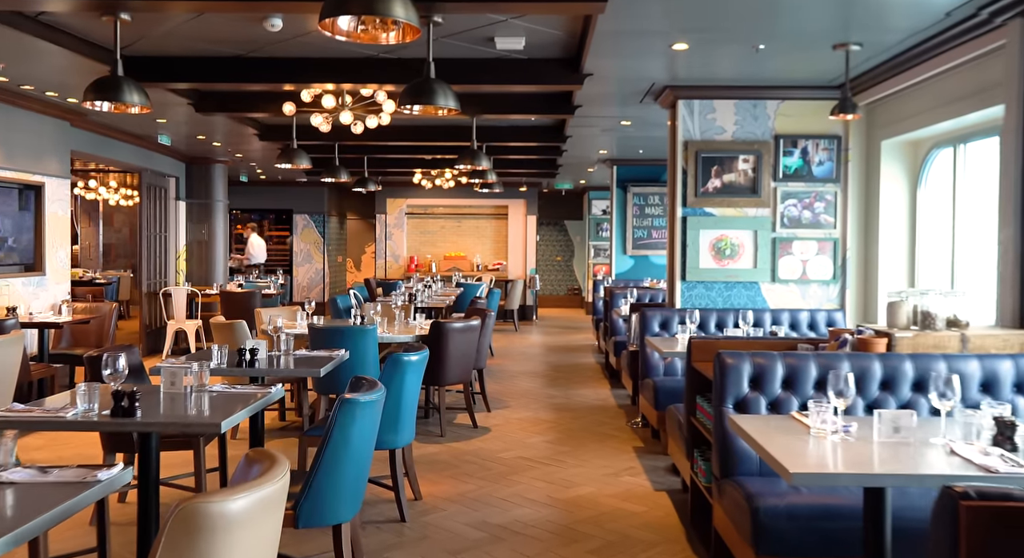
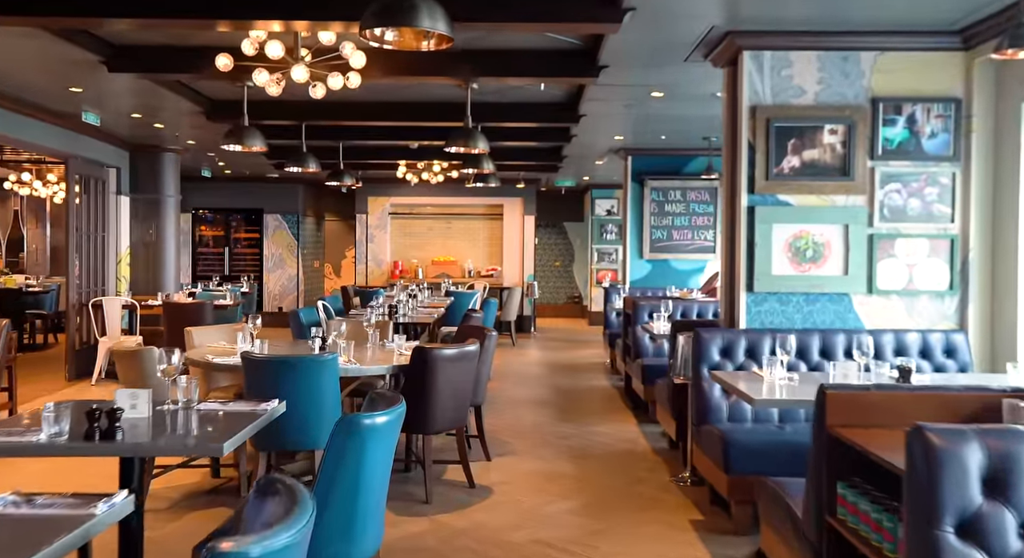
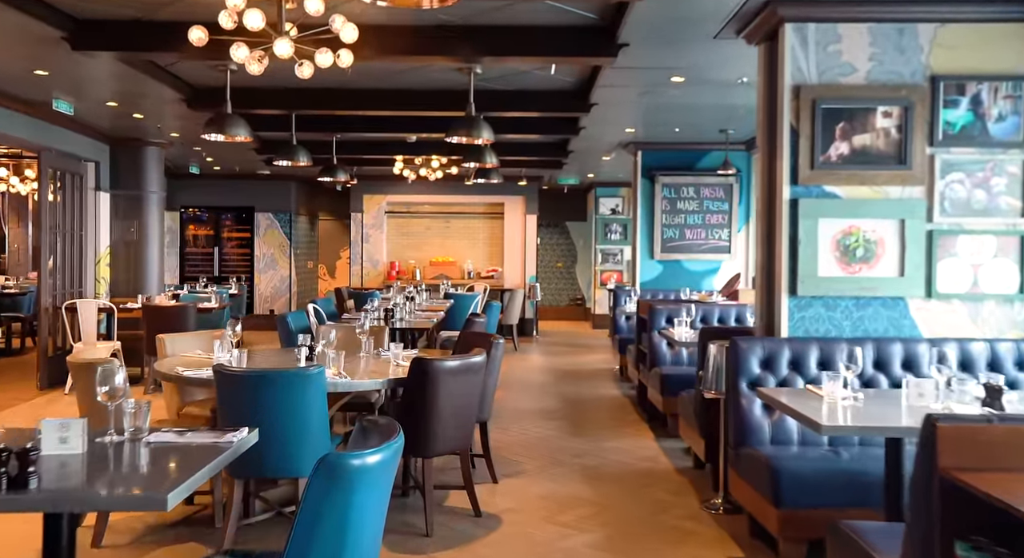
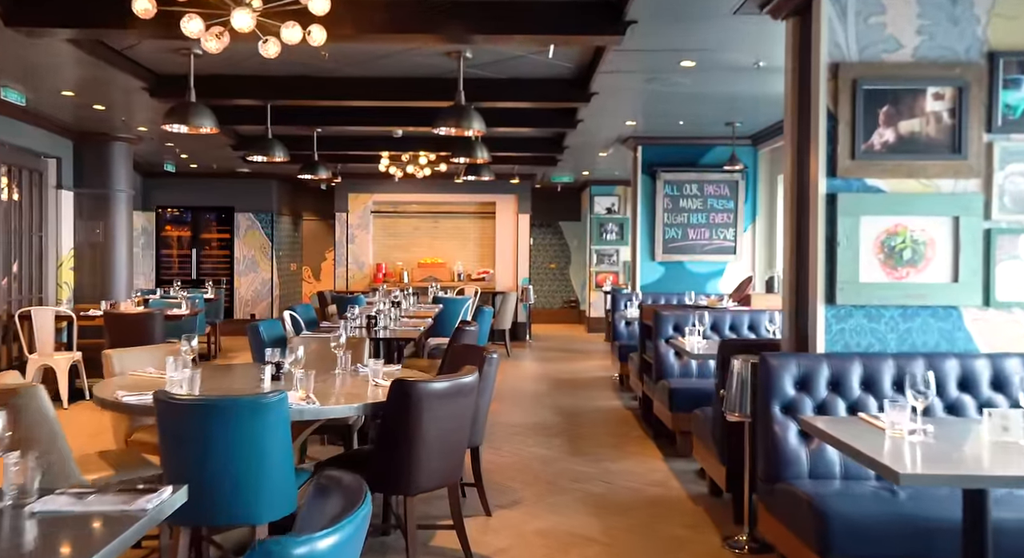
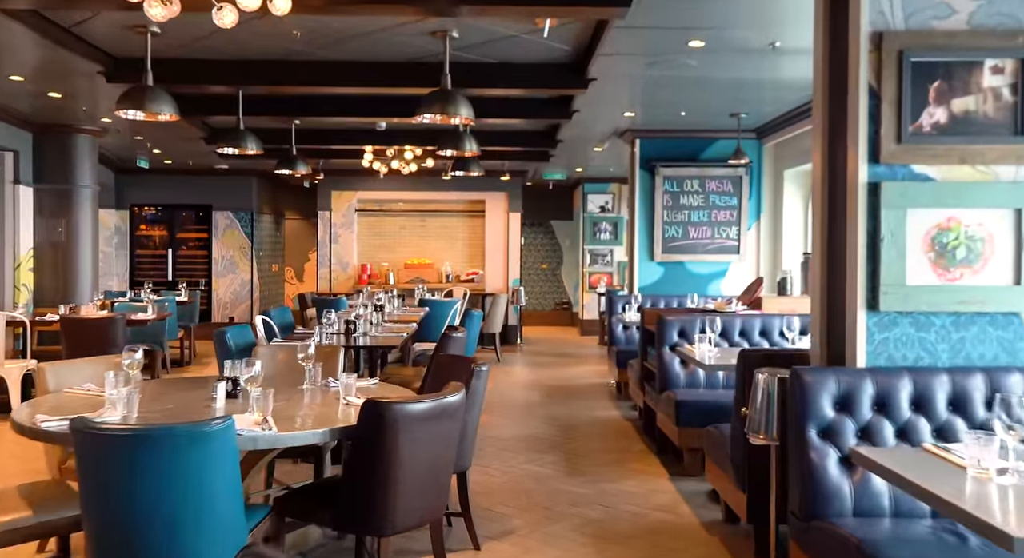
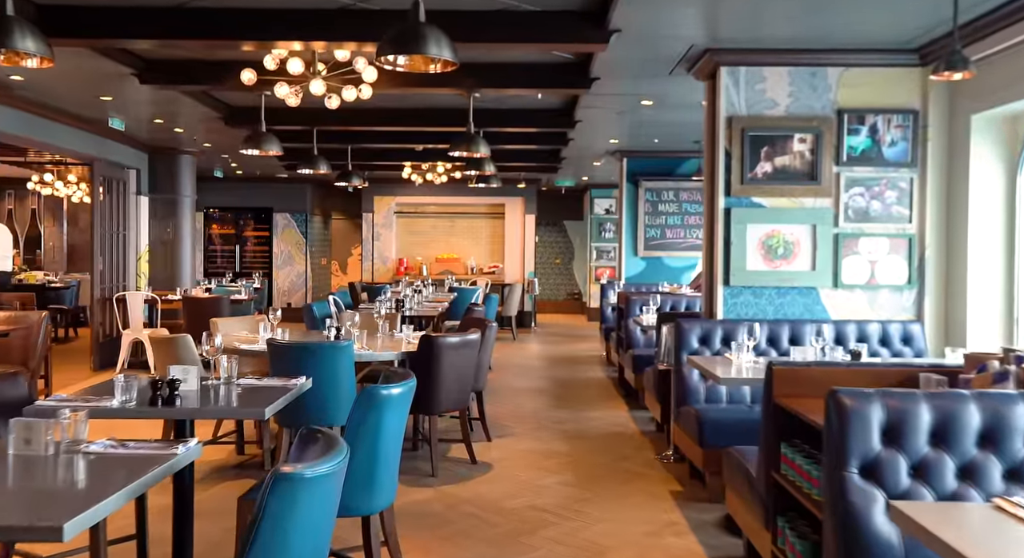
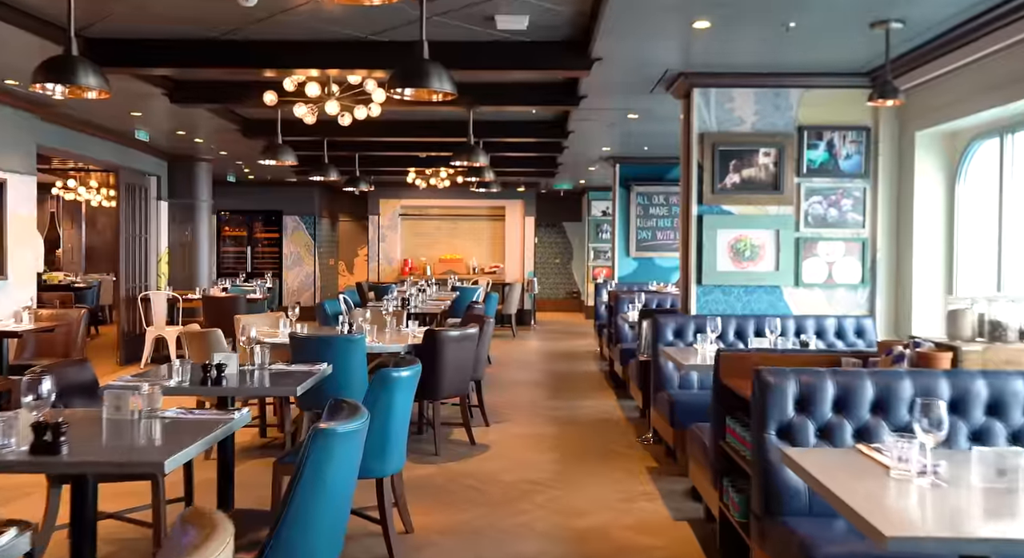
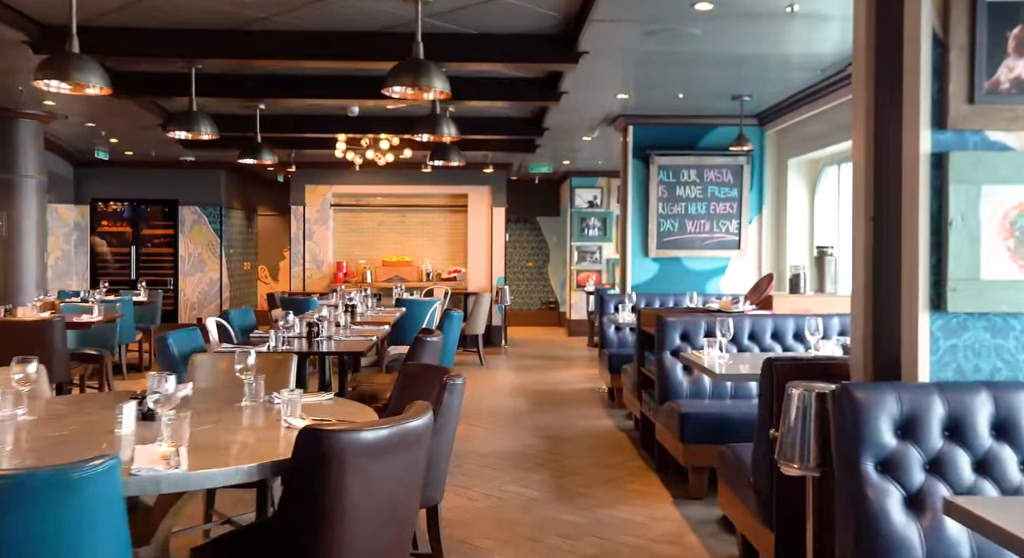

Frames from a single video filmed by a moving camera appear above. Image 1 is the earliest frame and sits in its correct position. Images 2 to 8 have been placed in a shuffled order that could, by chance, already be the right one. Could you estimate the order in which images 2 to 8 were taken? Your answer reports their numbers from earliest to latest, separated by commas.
7, 6, 2, 3, 4, 5, 8
